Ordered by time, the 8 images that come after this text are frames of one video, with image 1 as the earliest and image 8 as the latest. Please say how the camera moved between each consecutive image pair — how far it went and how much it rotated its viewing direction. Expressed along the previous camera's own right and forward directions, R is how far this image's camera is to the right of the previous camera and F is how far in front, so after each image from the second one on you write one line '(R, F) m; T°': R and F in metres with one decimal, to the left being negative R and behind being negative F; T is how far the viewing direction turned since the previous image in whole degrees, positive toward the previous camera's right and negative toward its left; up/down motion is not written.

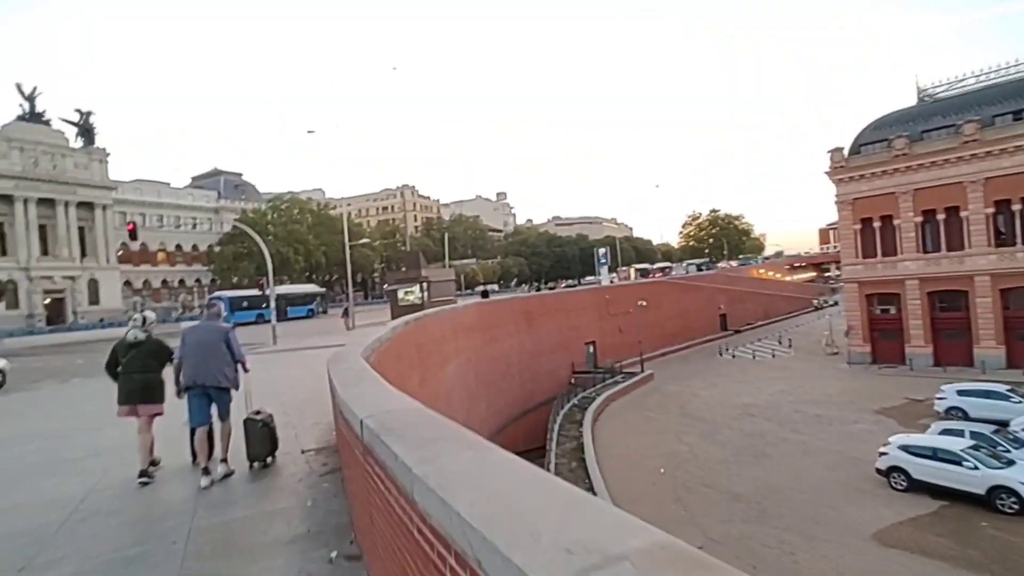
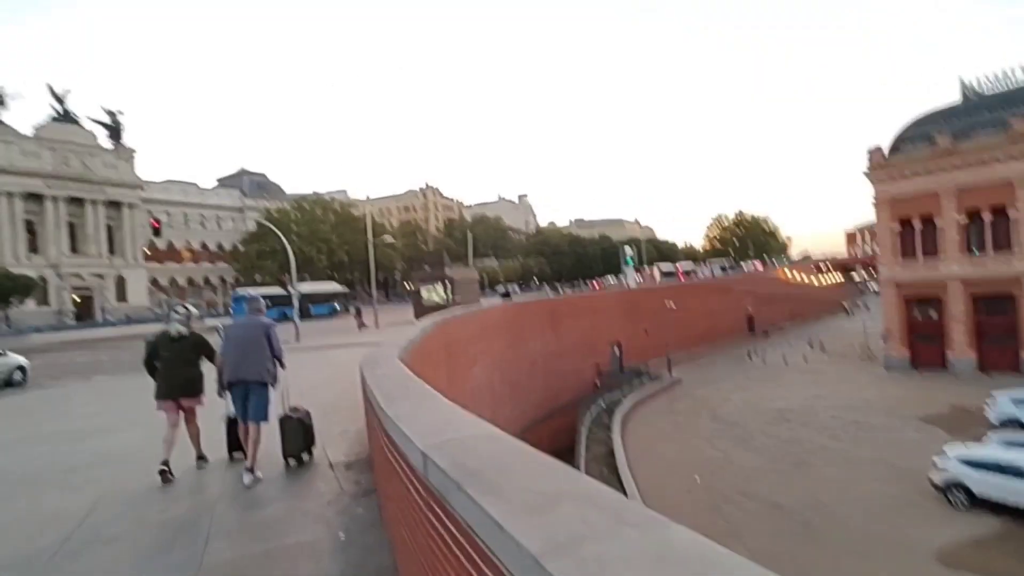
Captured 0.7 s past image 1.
(-0.3, +0.7) m; -2°
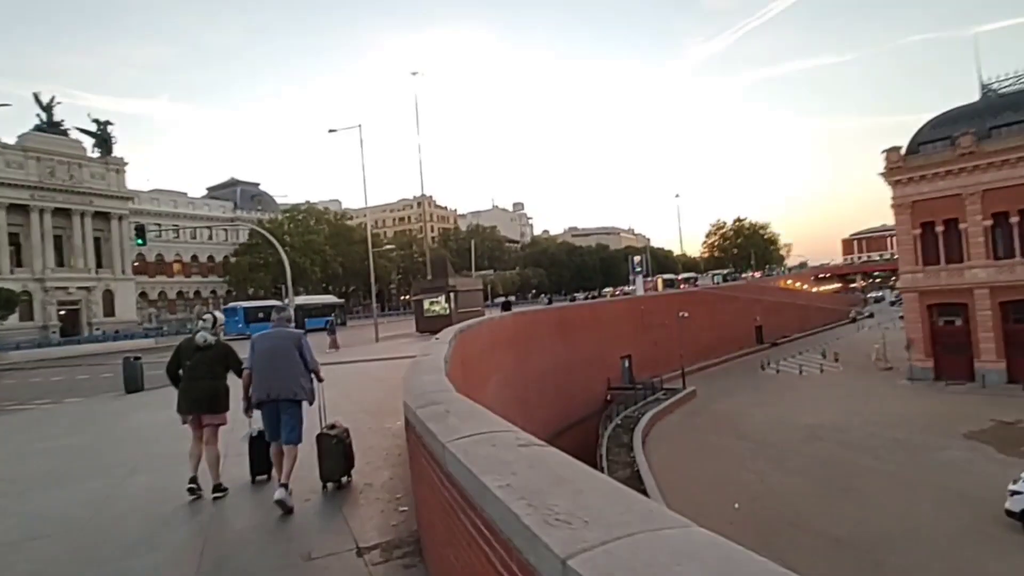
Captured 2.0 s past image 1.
(-0.7, +1.7) m; +1°
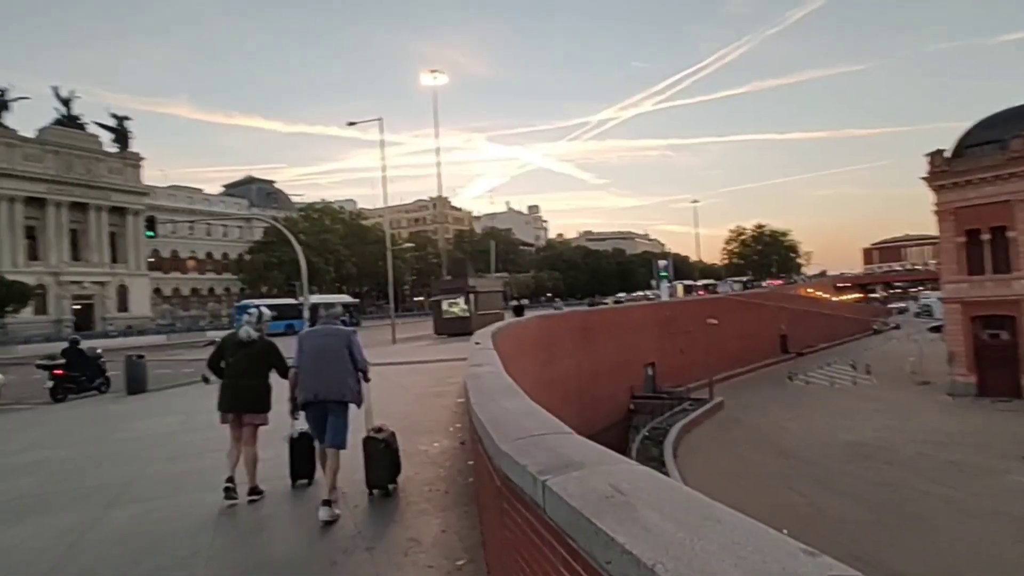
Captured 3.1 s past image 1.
(-0.5, +1.3) m; -1°
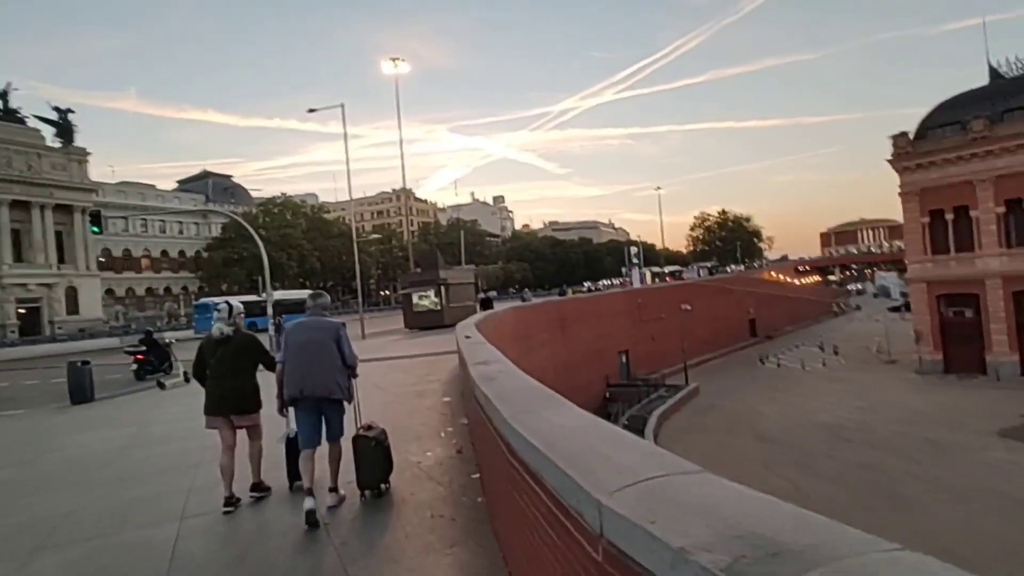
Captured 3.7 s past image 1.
(-0.3, +0.8) m; +3°
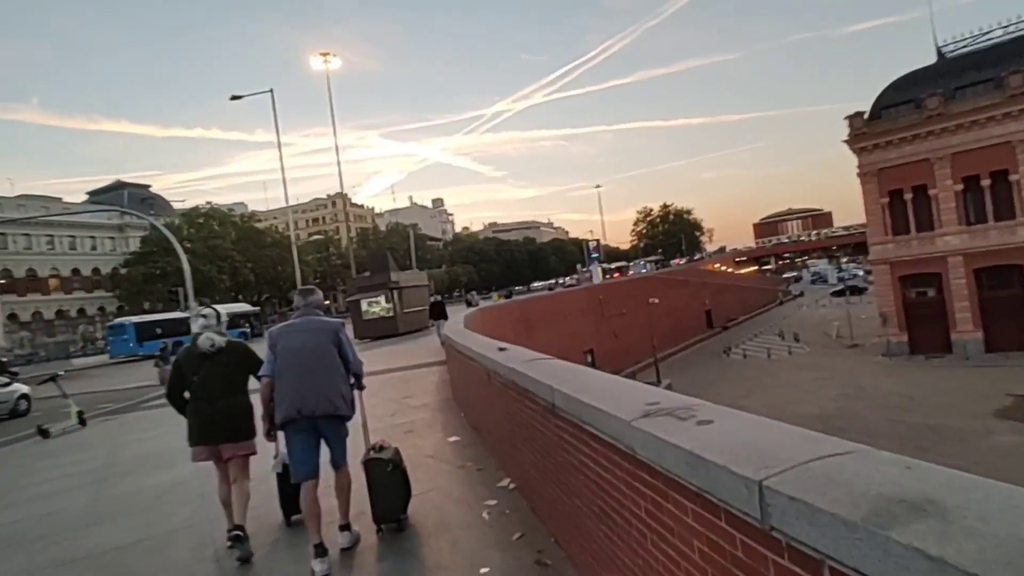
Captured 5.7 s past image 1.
(-0.8, +2.5) m; +6°
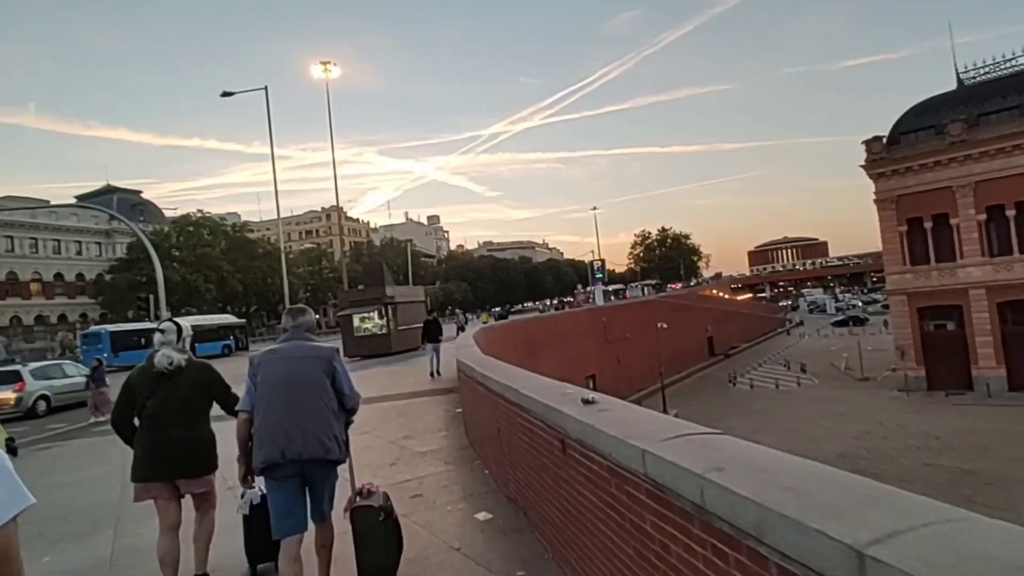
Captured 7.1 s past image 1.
(-0.5, +1.7) m; +1°
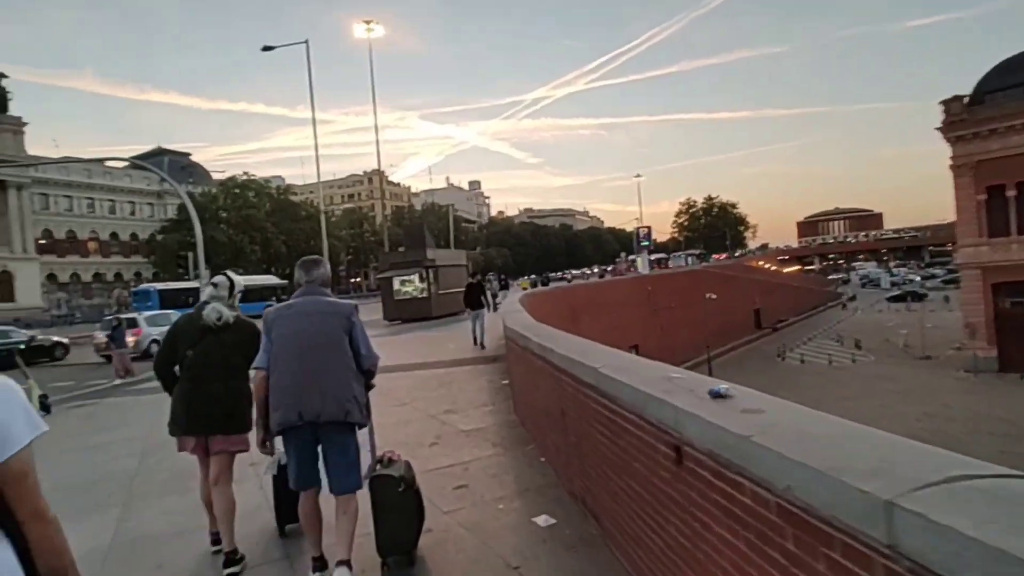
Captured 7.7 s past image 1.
(-0.2, +0.8) m; -4°
